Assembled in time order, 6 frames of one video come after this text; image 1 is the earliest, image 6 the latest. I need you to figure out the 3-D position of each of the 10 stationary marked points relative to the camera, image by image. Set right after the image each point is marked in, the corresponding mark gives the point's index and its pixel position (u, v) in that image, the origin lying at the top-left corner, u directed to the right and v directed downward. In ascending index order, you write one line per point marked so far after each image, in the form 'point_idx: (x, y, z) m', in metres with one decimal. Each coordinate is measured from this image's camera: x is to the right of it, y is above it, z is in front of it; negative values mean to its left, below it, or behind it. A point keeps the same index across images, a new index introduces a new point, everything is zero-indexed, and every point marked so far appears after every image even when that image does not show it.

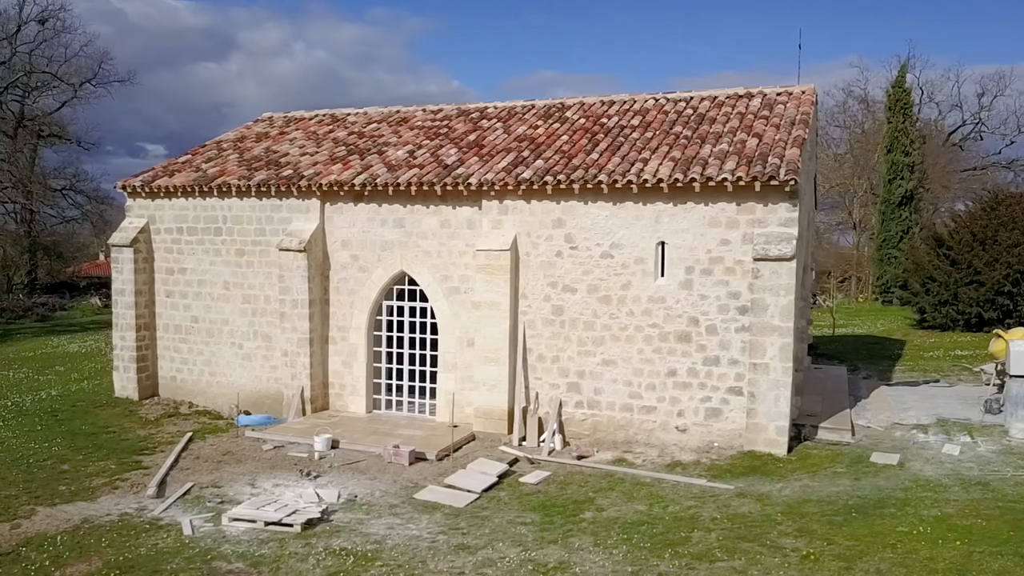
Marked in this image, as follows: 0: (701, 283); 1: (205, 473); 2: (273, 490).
0: (+2.9, +0.1, +11.3) m
1: (-4.4, -2.6, +10.6) m
2: (-3.1, -2.7, +9.8) m
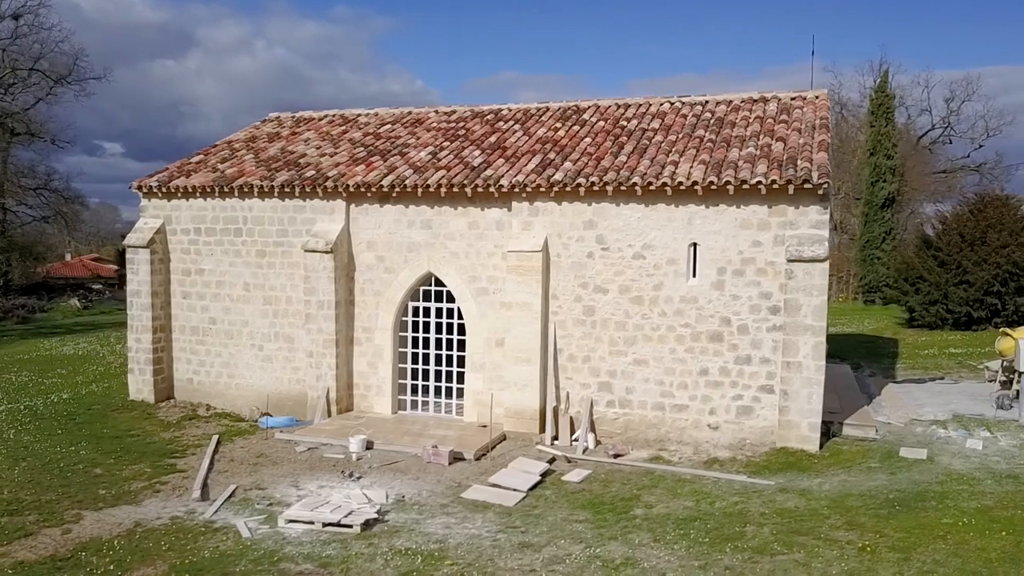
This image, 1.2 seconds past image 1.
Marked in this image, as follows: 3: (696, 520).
0: (+3.4, +0.1, +11.5) m
1: (-3.8, -2.6, +10.6) m
2: (-2.5, -2.7, +9.8) m
3: (+2.2, -2.8, +8.9) m
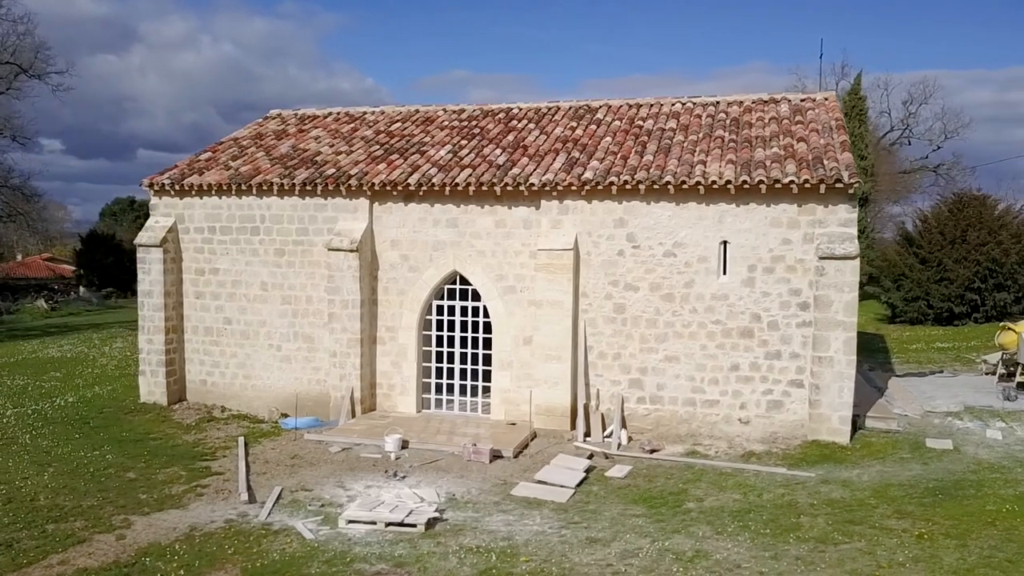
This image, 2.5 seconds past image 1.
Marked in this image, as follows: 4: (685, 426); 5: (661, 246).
0: (+3.9, +0.1, +11.7) m
1: (-3.2, -2.6, +10.4) m
2: (-1.8, -2.7, +9.7) m
3: (+2.9, -2.7, +9.1) m
4: (+2.8, -2.2, +12.1) m
5: (+2.4, +0.7, +12.1) m
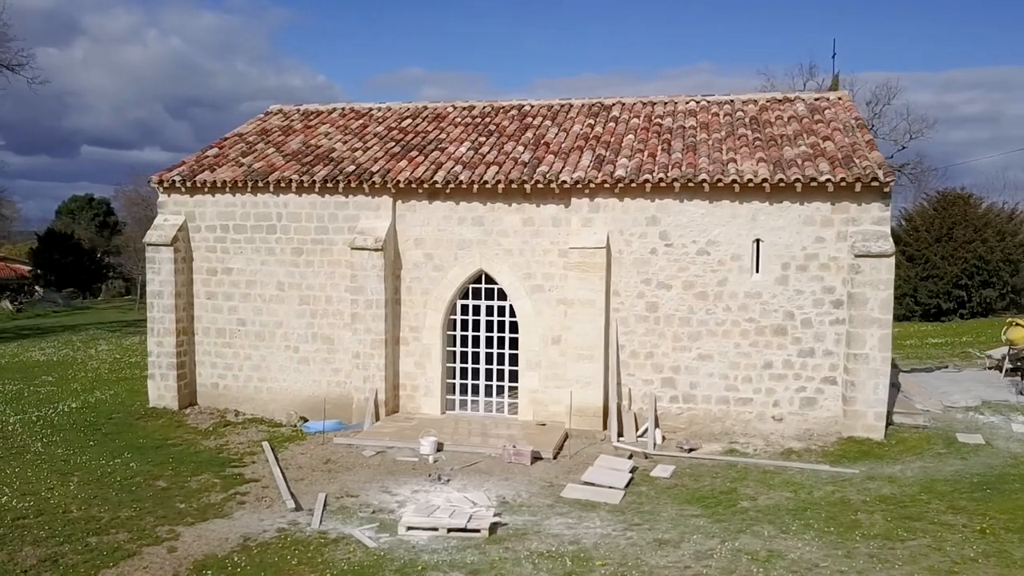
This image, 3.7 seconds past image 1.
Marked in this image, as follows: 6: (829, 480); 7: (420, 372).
0: (+4.5, +0.1, +11.8) m
1: (-2.5, -2.6, +10.1) m
2: (-1.2, -2.6, +9.5) m
3: (+3.6, -2.7, +9.1) m
4: (+3.3, -2.2, +12.1) m
5: (+2.9, +0.7, +12.1) m
6: (+4.2, -2.6, +10.0) m
7: (-1.6, -1.5, +13.3) m
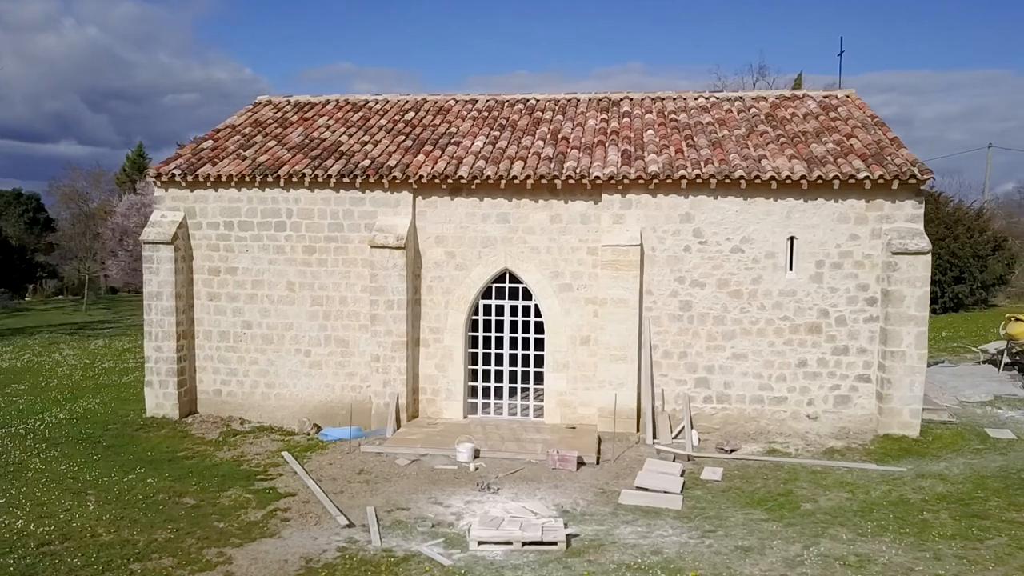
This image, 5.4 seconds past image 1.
0: (+5.0, +0.2, +11.7) m
1: (-1.8, -2.6, +9.5) m
2: (-0.5, -2.7, +9.0) m
3: (+4.3, -2.7, +9.0) m
4: (+3.8, -2.2, +12.0) m
5: (+3.4, +0.7, +11.9) m
6: (+4.9, -2.6, +10.0) m
7: (-1.2, -1.5, +12.8) m
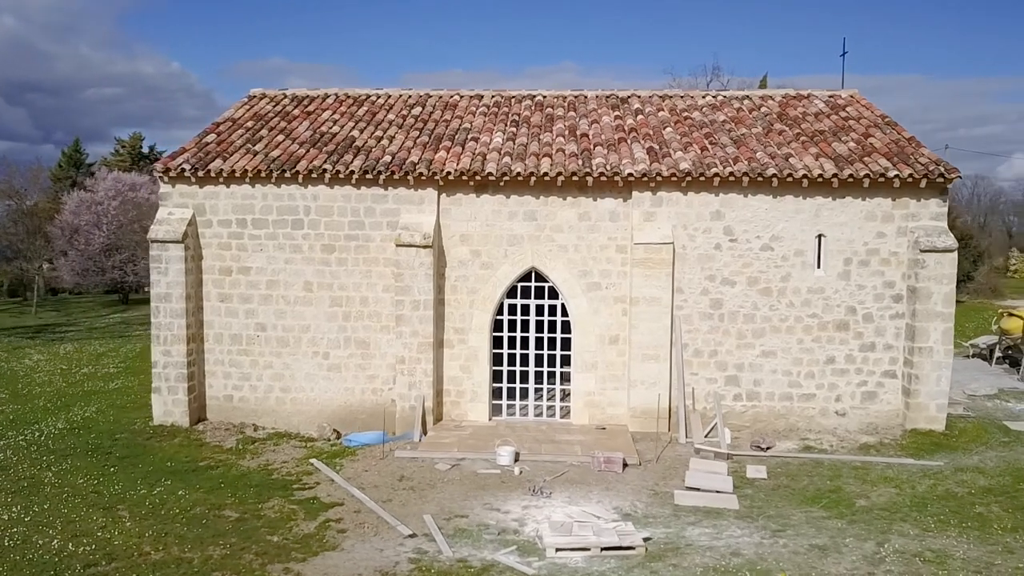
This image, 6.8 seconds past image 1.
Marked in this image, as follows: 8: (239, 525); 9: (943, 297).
0: (+5.5, +0.2, +11.9) m
1: (-1.2, -2.6, +9.2) m
2: (+0.3, -2.6, +8.8) m
3: (+5.0, -2.6, +9.1) m
4: (+4.3, -2.1, +12.1) m
5: (+3.9, +0.8, +11.9) m
6: (+5.6, -2.5, +10.1) m
7: (-0.8, -1.5, +12.5) m
8: (-3.1, -2.7, +8.5) m
9: (+6.6, -0.1, +11.5) m
